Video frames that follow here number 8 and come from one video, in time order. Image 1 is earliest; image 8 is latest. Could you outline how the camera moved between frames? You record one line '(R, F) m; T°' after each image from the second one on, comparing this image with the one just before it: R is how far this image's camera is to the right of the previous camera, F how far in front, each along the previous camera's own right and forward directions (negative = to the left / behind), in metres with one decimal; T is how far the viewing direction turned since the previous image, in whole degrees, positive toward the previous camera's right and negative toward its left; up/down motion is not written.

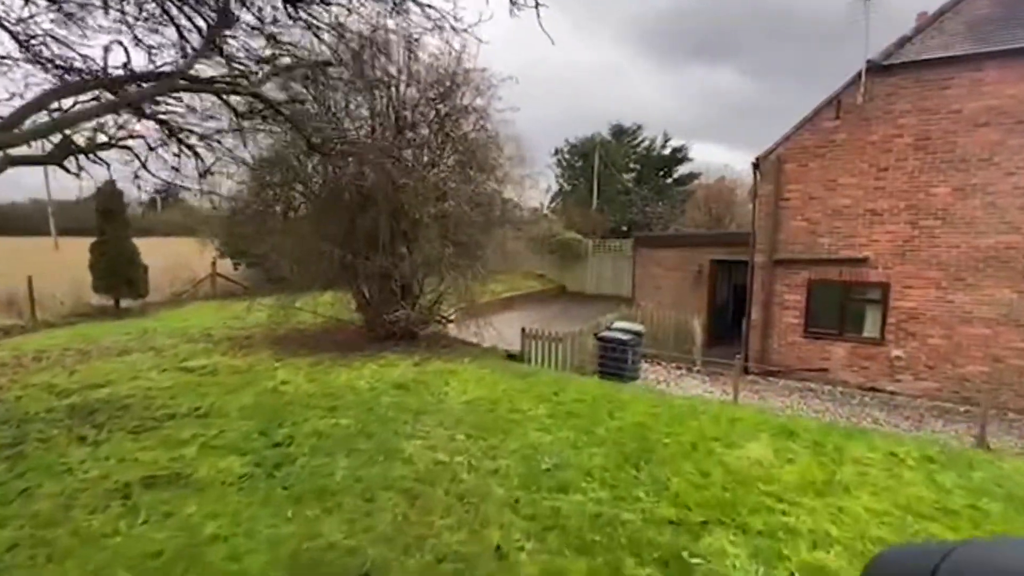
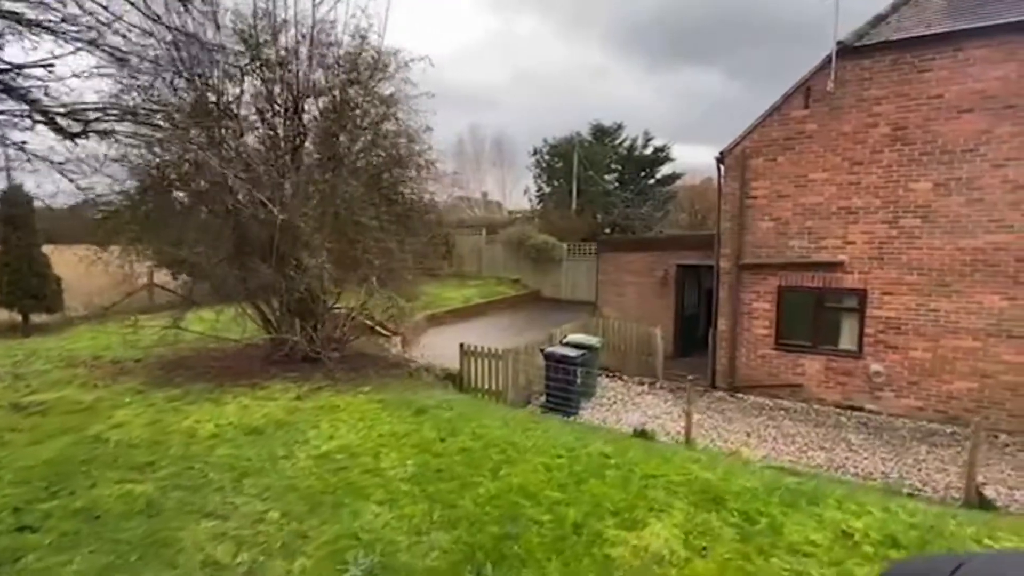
(+1.6, +1.4) m; +1°
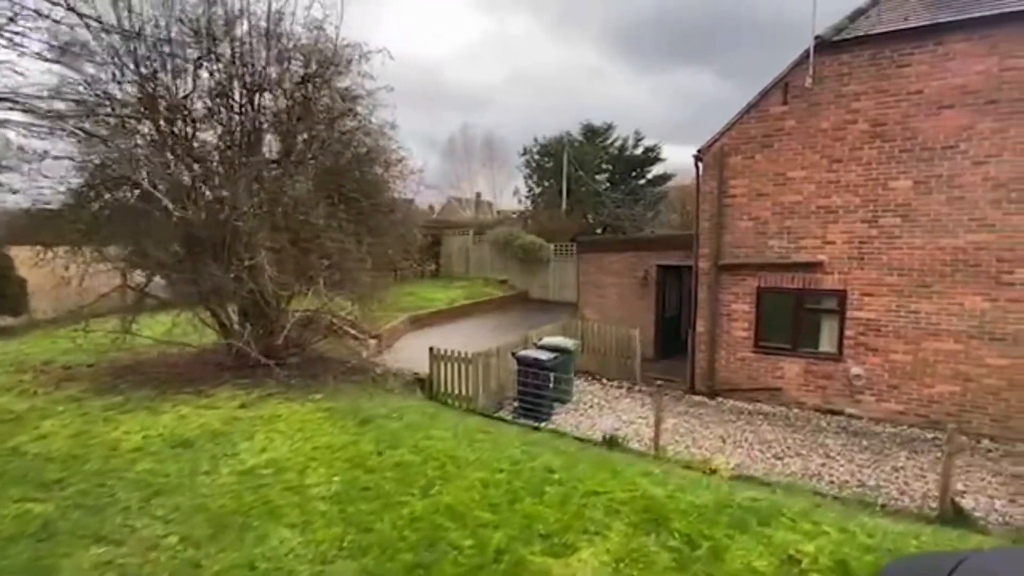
(+0.6, +0.4) m; 0°
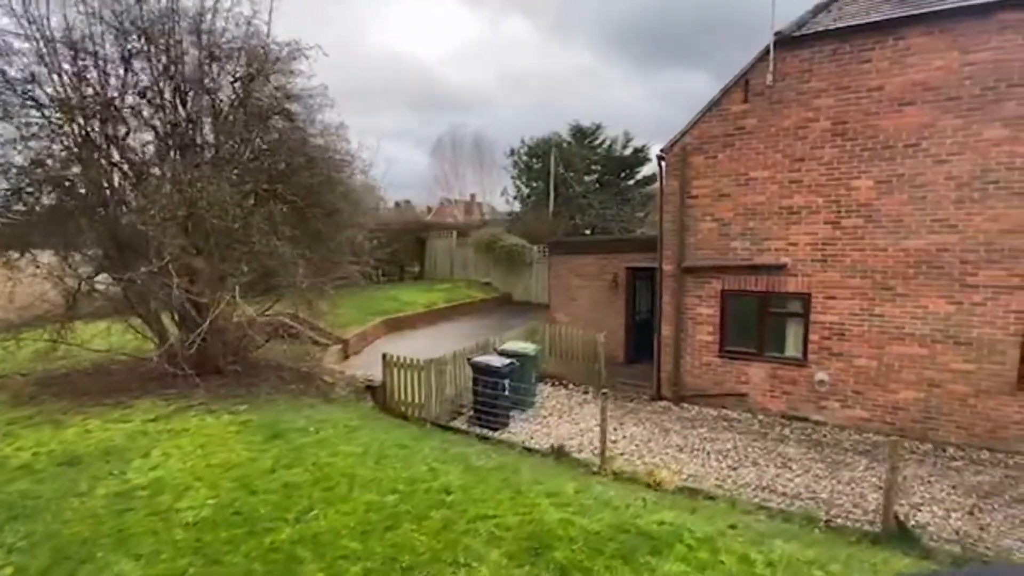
(+1.1, +0.3) m; 0°
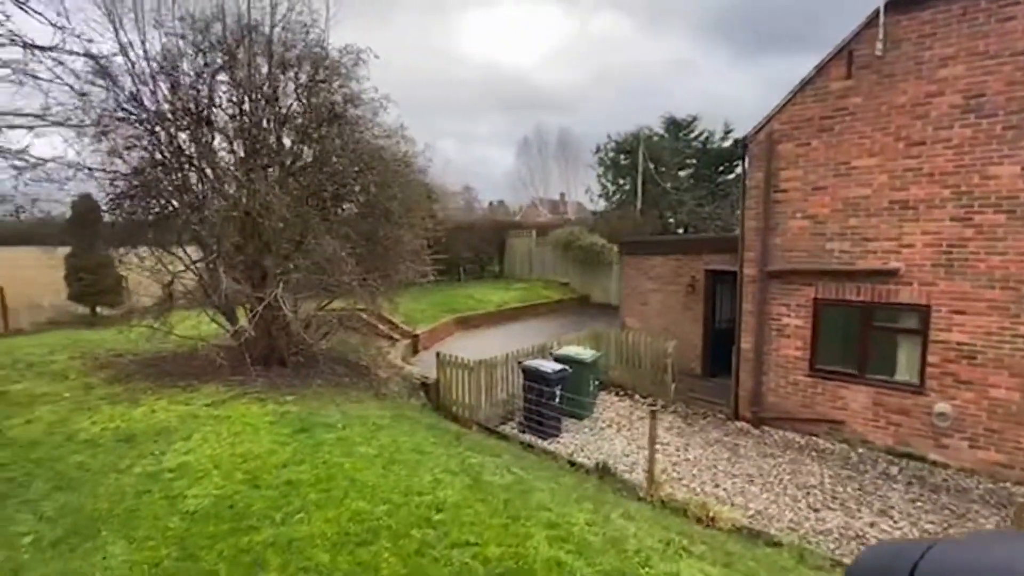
(+0.8, +0.5) m; -11°
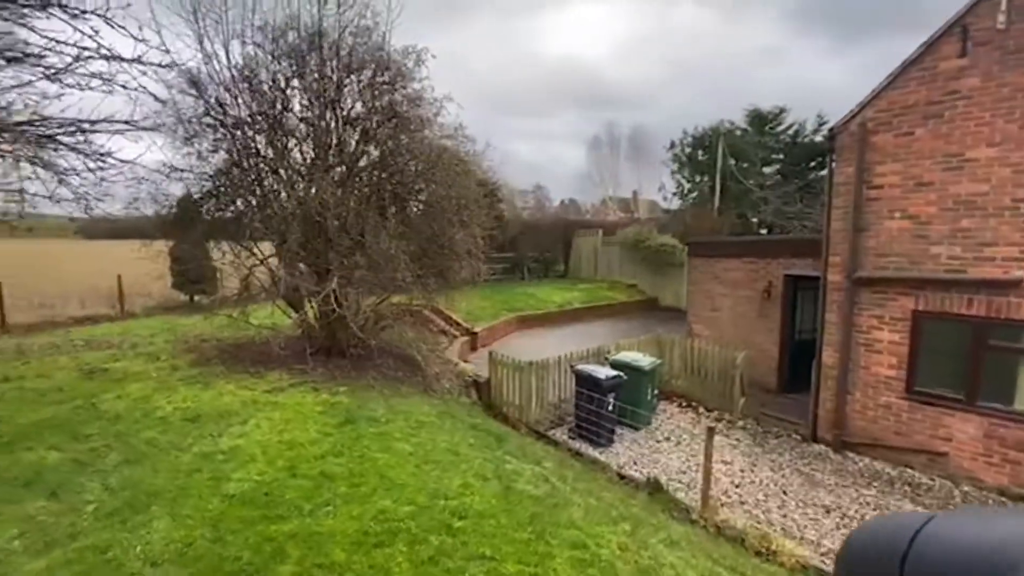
(+0.3, +0.3) m; -9°
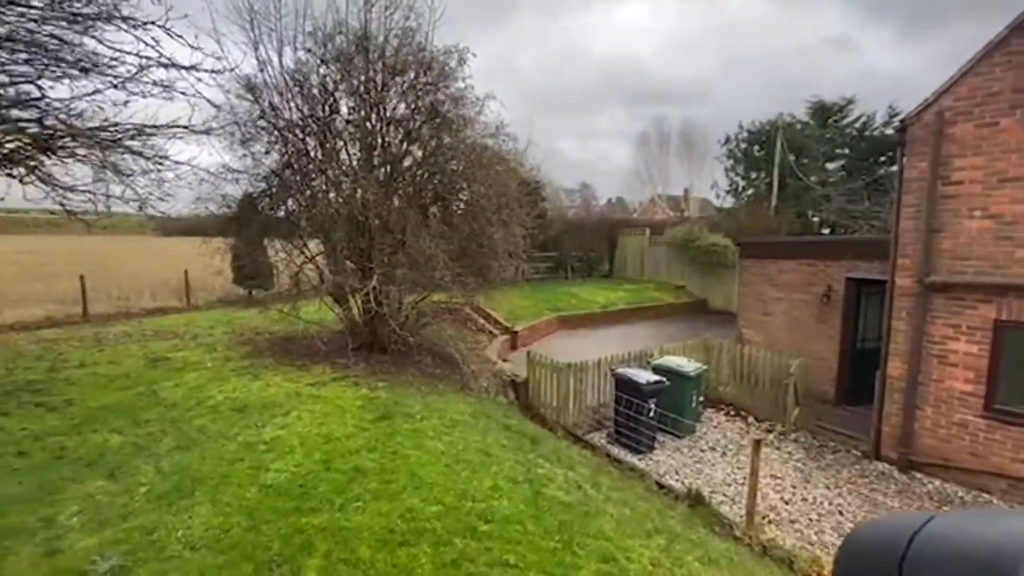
(+0.1, +0.1) m; -6°
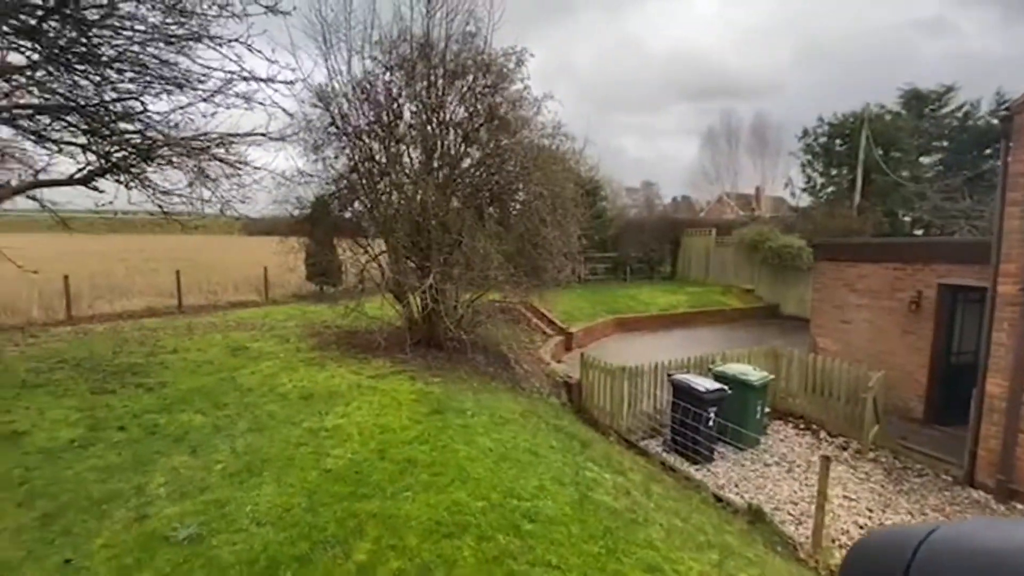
(+0.1, 0.0) m; -7°
